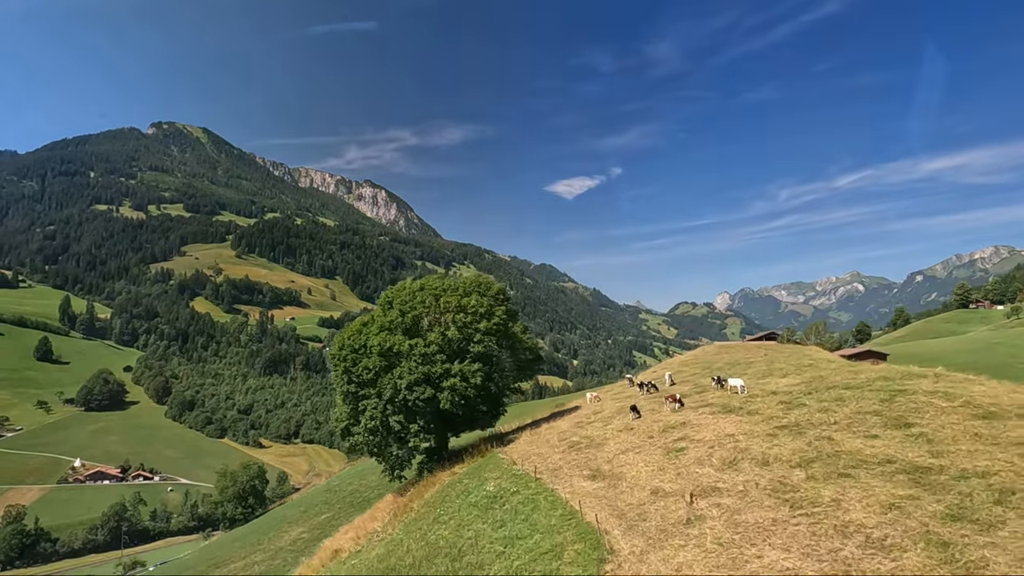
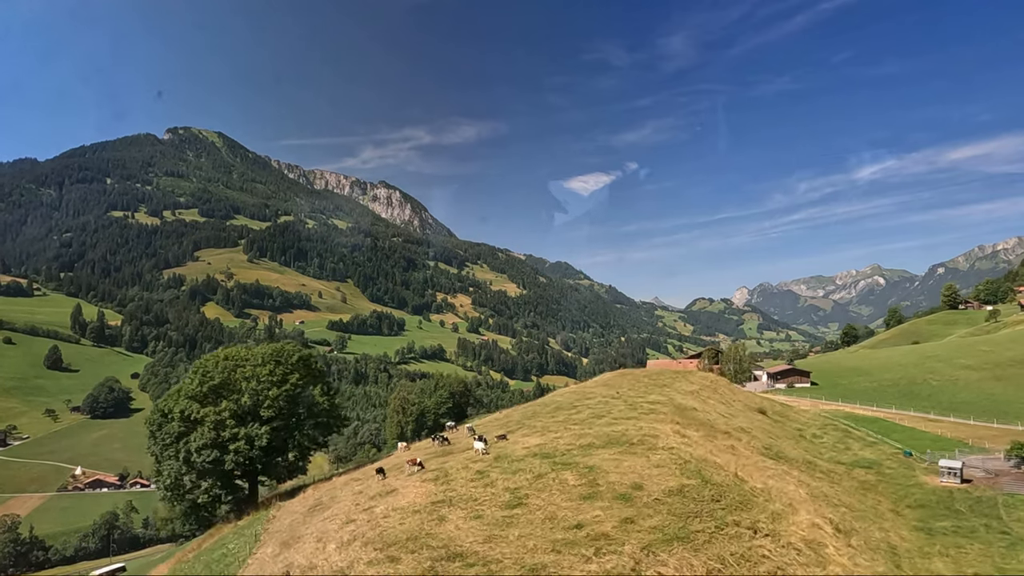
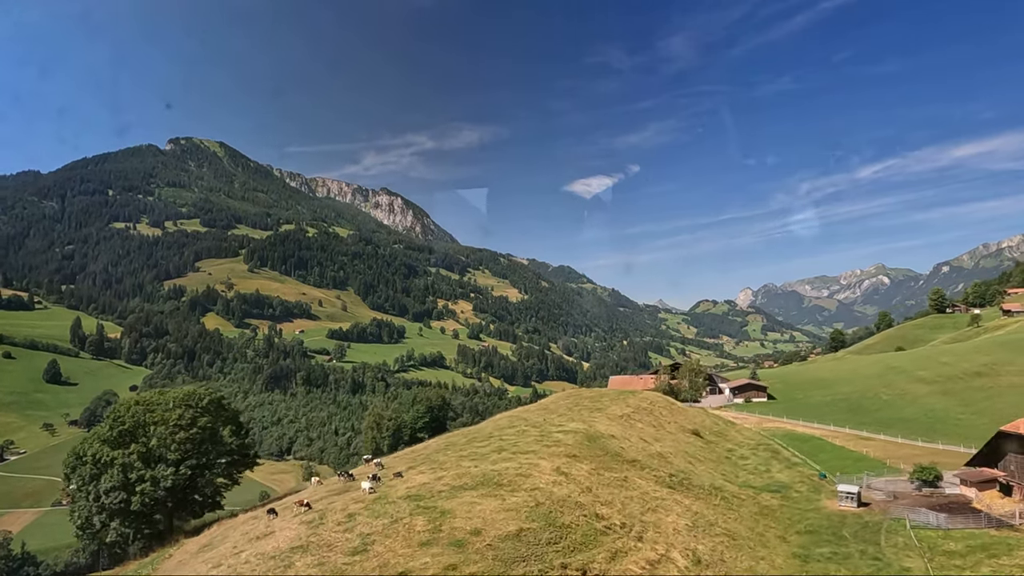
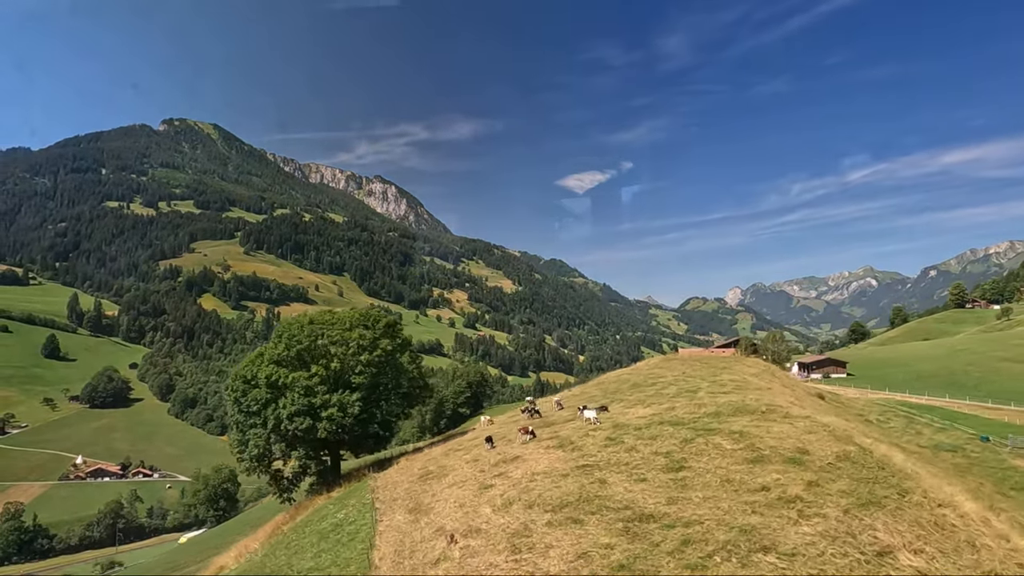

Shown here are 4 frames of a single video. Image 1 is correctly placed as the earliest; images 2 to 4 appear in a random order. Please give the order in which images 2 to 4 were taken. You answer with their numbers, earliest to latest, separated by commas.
4, 2, 3
